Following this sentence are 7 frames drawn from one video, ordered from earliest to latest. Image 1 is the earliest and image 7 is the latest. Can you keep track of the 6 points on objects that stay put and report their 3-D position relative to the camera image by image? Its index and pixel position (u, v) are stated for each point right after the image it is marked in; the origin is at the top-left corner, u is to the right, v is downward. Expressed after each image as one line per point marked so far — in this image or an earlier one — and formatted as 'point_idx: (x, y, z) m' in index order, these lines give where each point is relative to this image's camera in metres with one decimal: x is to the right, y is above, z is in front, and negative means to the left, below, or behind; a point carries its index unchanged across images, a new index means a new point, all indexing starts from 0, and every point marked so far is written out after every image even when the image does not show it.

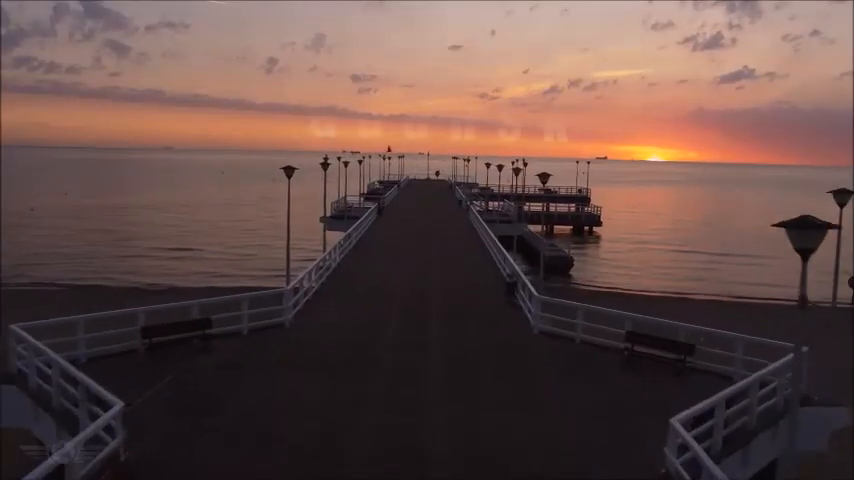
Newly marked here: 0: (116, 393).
0: (-3.3, -1.6, +7.5) m
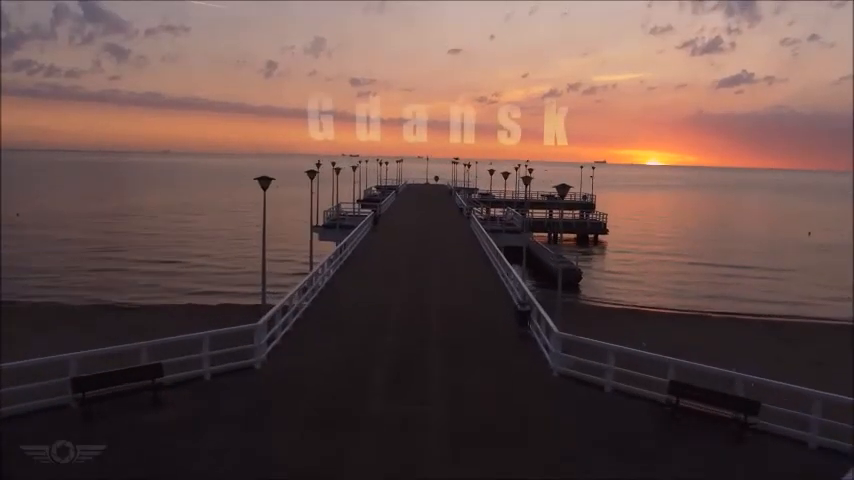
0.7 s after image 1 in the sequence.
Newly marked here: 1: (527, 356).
0: (-3.3, -1.9, +6.0) m
1: (+1.5, -1.8, +10.5) m
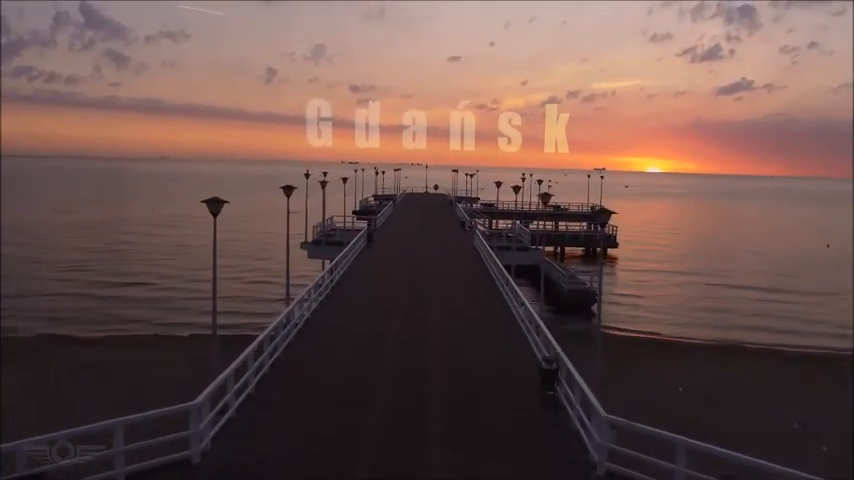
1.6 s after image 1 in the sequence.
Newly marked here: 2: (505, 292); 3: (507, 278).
0: (-3.3, -2.3, +3.8) m
1: (+1.4, -2.2, +8.3) m
2: (+2.0, -1.3, +20.0) m
3: (+2.2, -1.0, +19.6) m
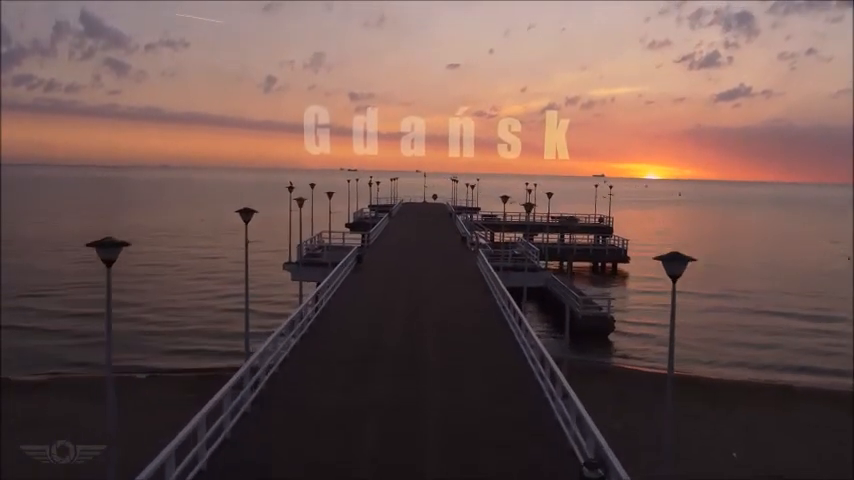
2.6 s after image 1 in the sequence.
0: (-3.4, -2.7, +1.6) m
1: (+1.4, -2.6, +6.1) m
2: (+2.0, -1.8, +17.7) m
3: (+2.1, -1.5, +17.4) m
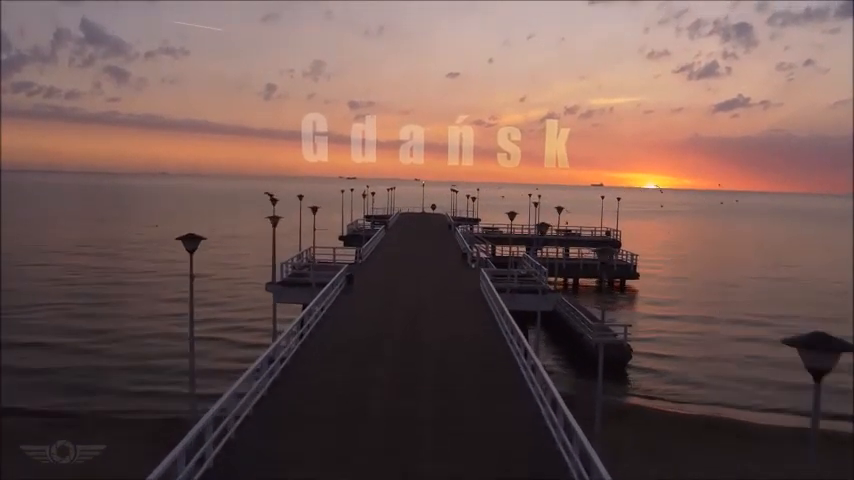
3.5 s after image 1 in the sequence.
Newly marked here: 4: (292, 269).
0: (-3.5, -2.9, -0.3) m
1: (+1.3, -3.0, +4.2) m
2: (+1.9, -2.3, +15.9) m
3: (+2.0, -2.0, +15.5) m
4: (-3.6, -0.8, +19.0) m
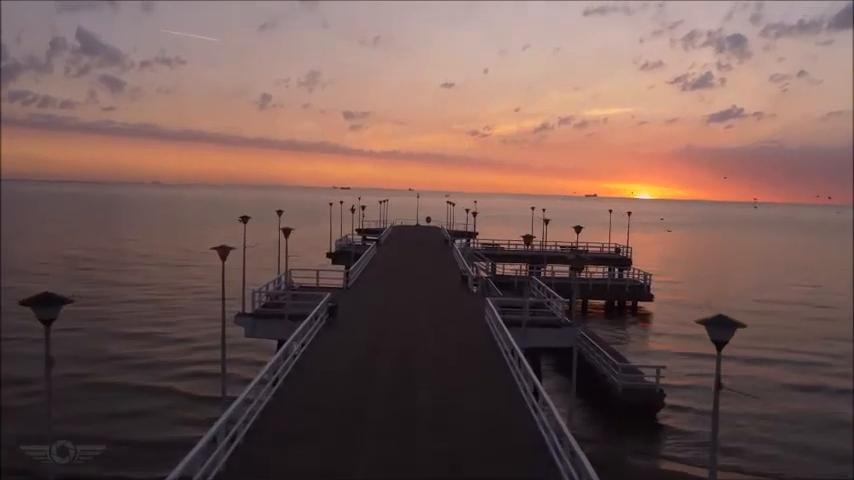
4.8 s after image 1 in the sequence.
0: (-3.4, -3.2, -2.9) m
1: (+1.3, -3.3, +1.6) m
2: (+1.8, -2.8, +13.3) m
3: (+1.9, -2.5, +13.0) m
4: (-3.7, -1.4, +16.4) m
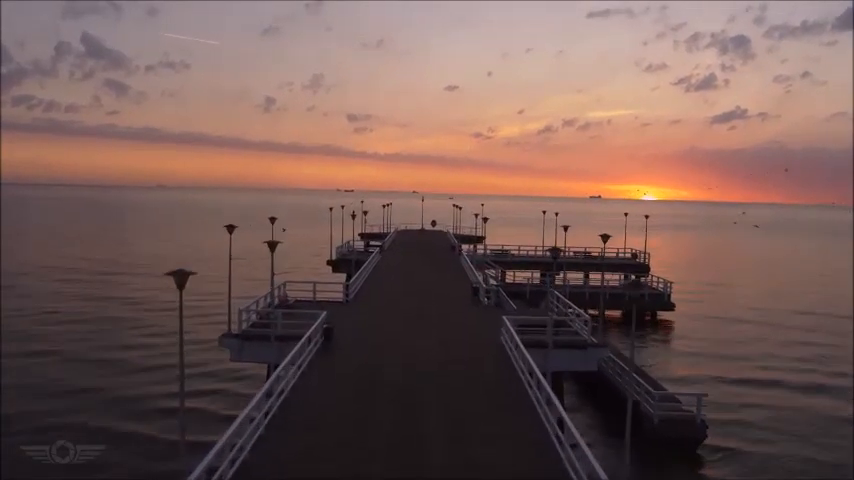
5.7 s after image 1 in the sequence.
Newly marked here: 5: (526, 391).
0: (-3.3, -3.3, -4.6) m
1: (+1.4, -3.5, -0.1) m
2: (+2.0, -3.0, +11.5) m
3: (+2.1, -2.7, +11.2) m
4: (-3.5, -1.6, +14.7) m
5: (+1.9, -3.1, +11.7) m
